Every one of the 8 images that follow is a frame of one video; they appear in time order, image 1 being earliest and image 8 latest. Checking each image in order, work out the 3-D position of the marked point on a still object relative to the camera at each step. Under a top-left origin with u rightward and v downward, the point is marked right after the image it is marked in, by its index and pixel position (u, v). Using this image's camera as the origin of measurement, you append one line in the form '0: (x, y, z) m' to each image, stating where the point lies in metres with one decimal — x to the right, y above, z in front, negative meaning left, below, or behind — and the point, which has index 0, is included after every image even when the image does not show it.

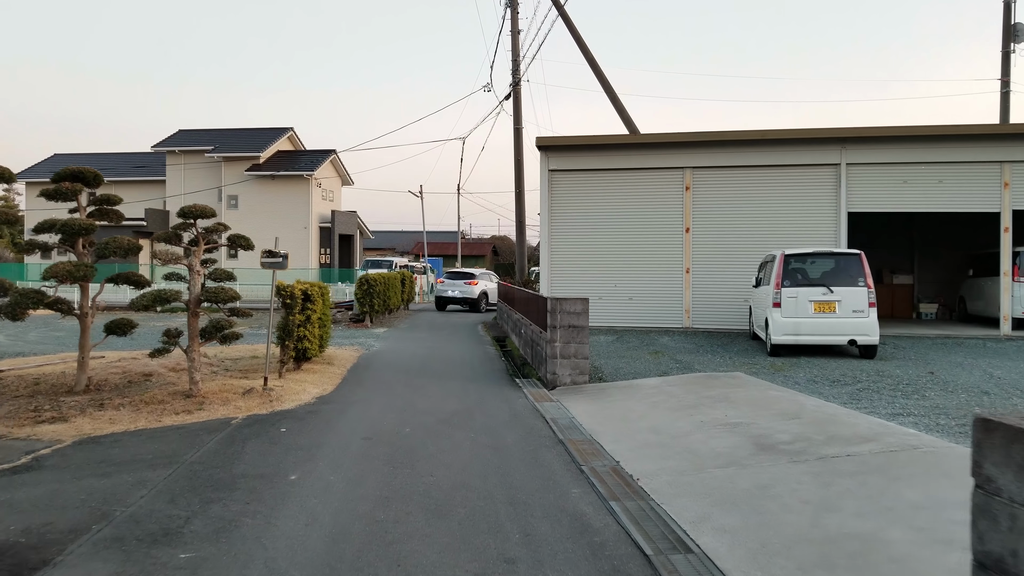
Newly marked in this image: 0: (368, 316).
0: (-3.3, -0.6, +18.8) m
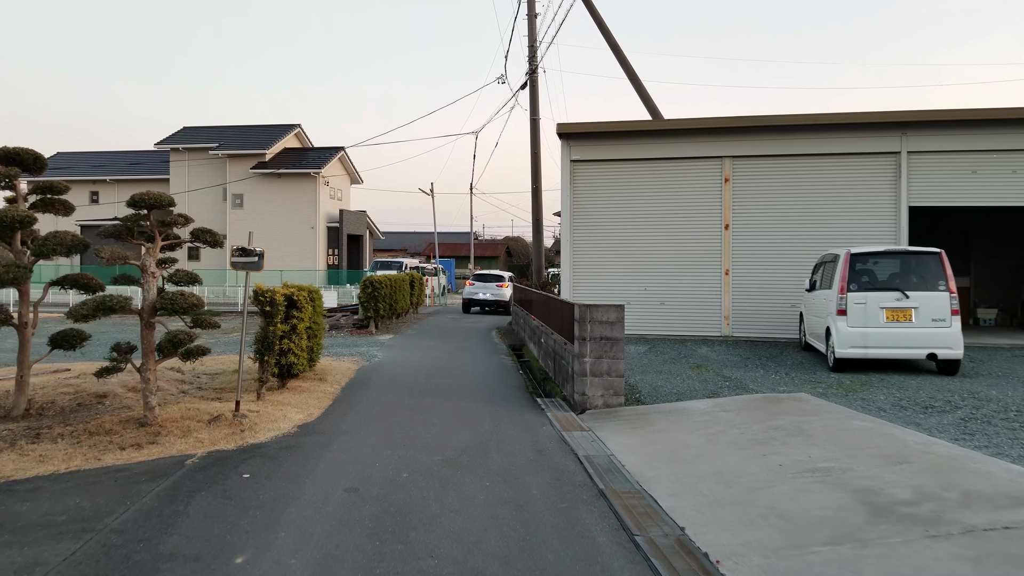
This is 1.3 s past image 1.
0: (-2.9, -0.7, +17.3) m
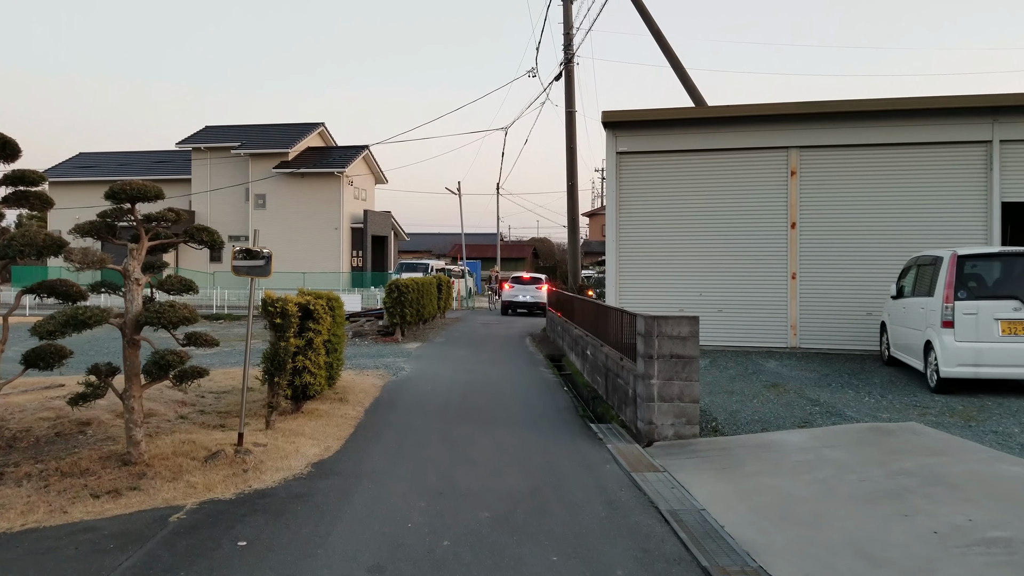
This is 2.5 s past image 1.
0: (-2.2, -0.8, +16.1) m
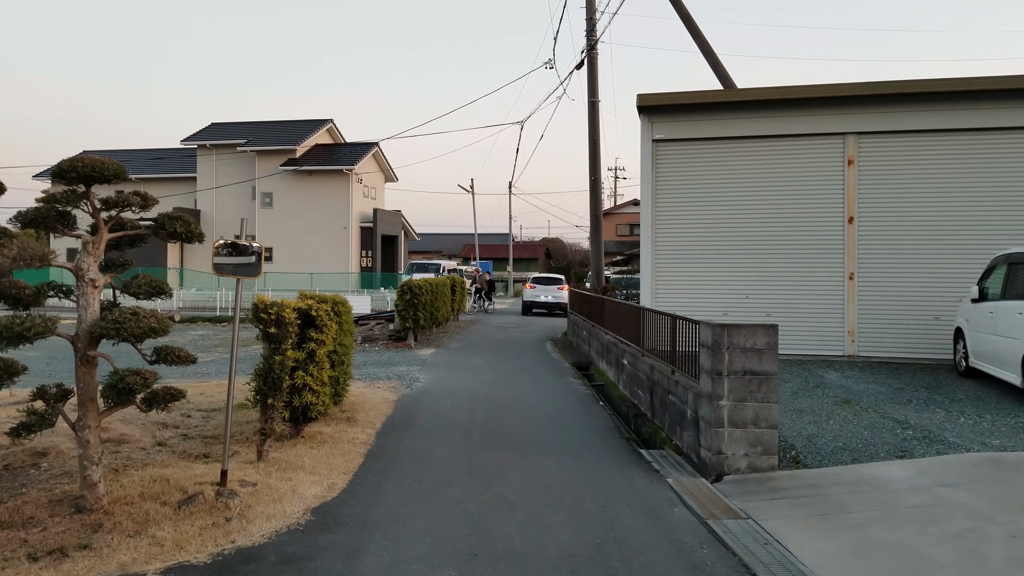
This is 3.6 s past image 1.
0: (-1.8, -0.8, +14.9) m
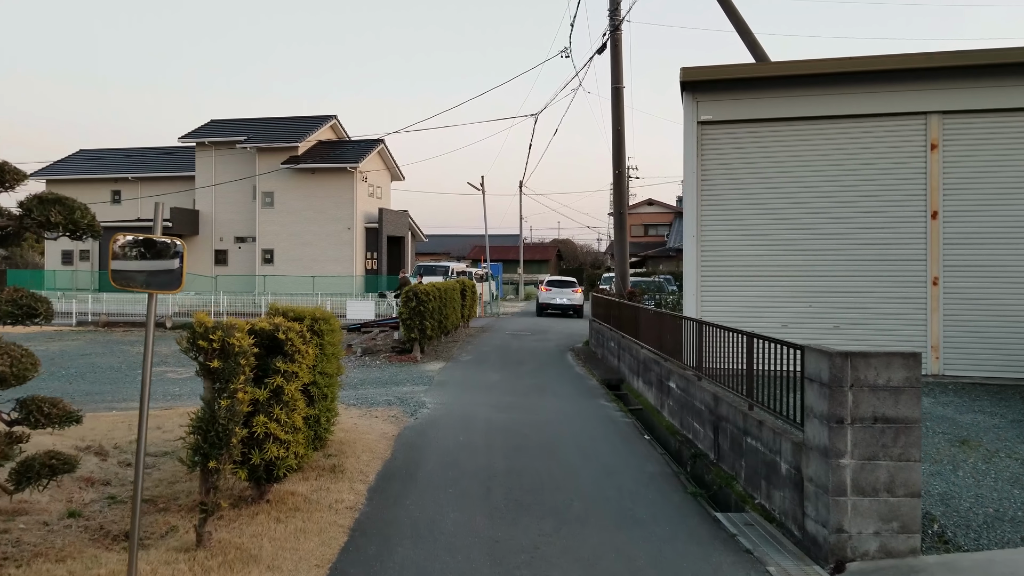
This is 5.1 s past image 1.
0: (-1.5, -0.9, +13.3) m
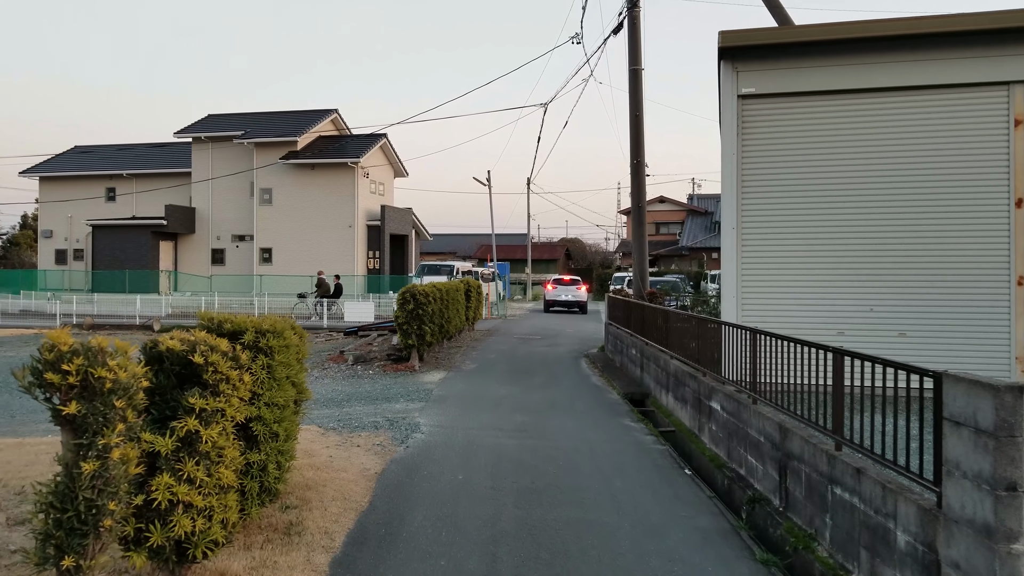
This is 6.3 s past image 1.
0: (-1.4, -0.9, +11.9) m
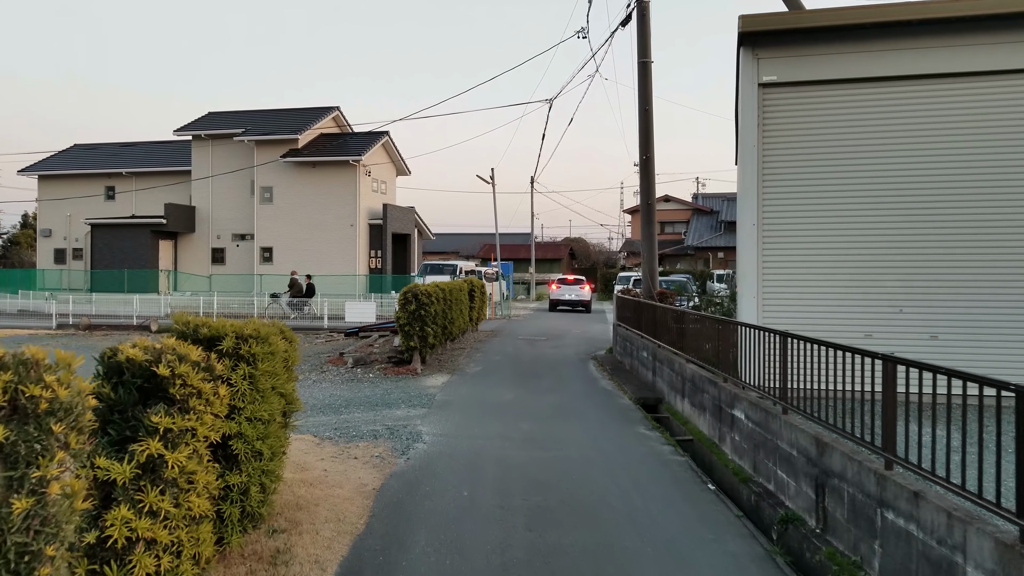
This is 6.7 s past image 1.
0: (-1.3, -0.9, +11.5) m
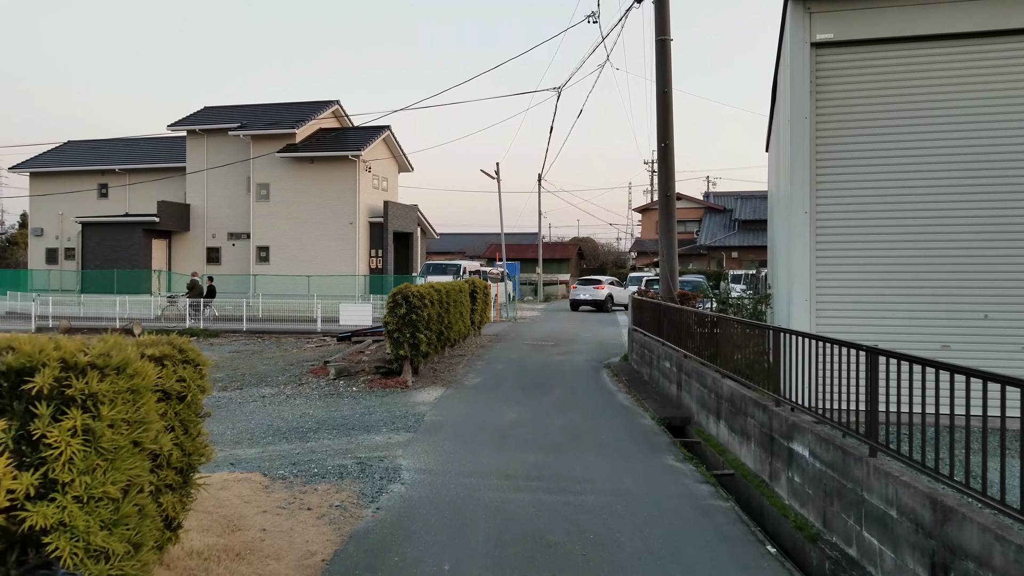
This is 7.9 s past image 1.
0: (-1.3, -0.9, +10.2) m
